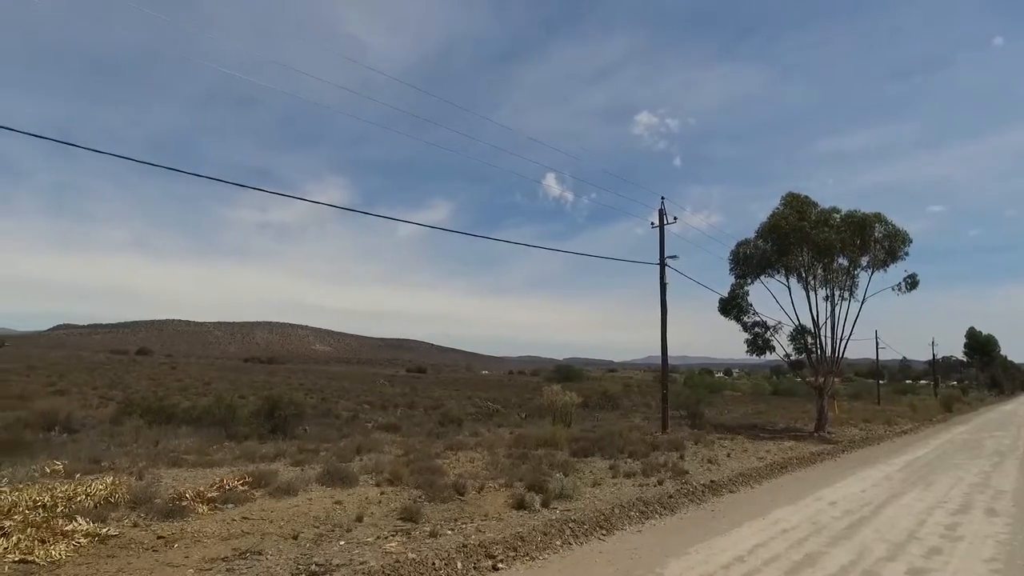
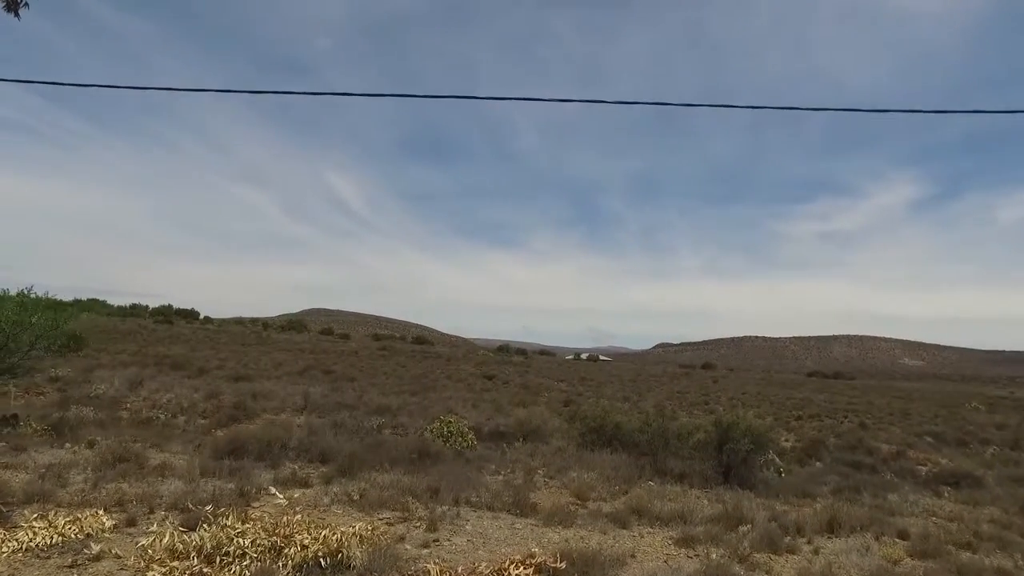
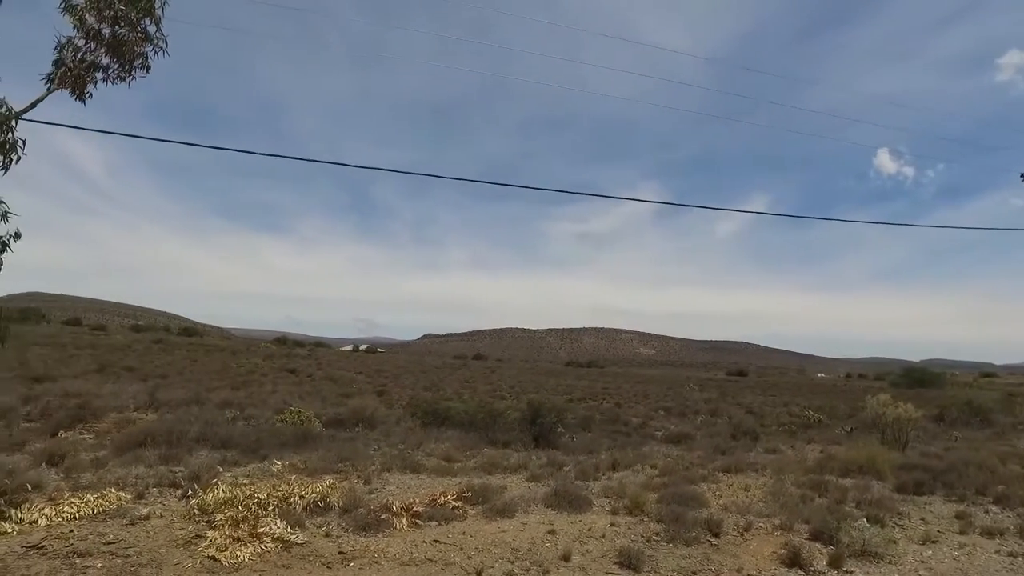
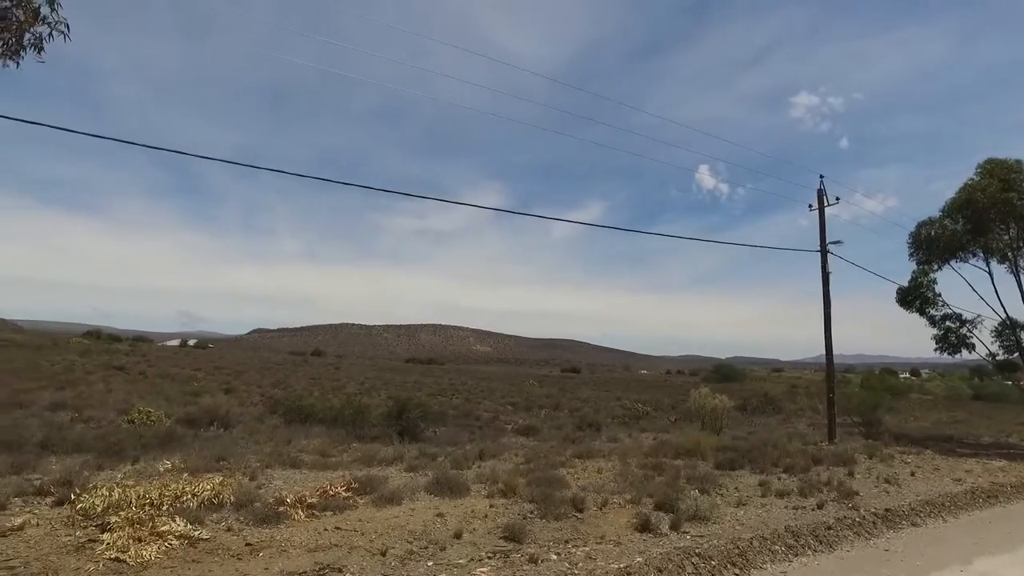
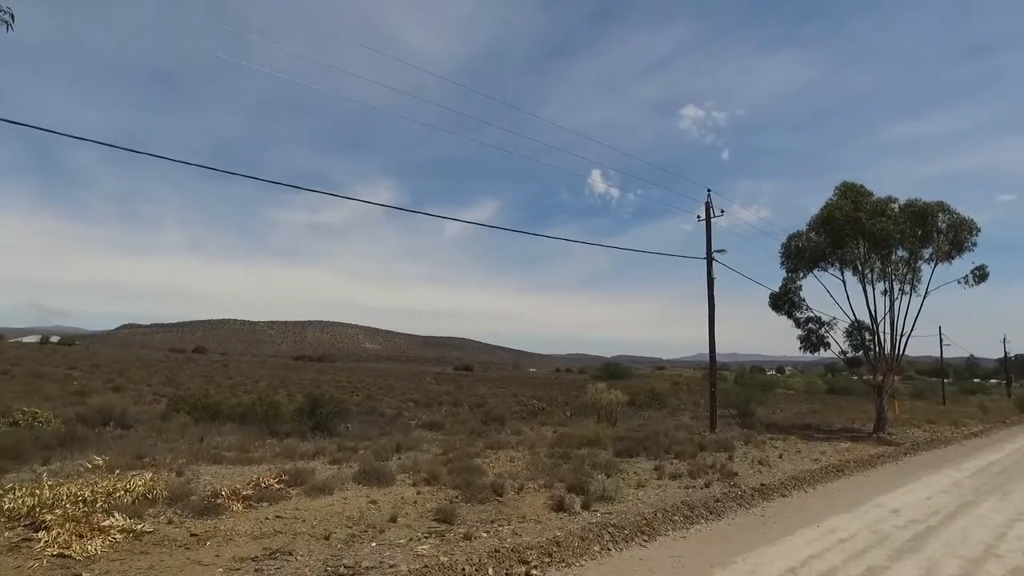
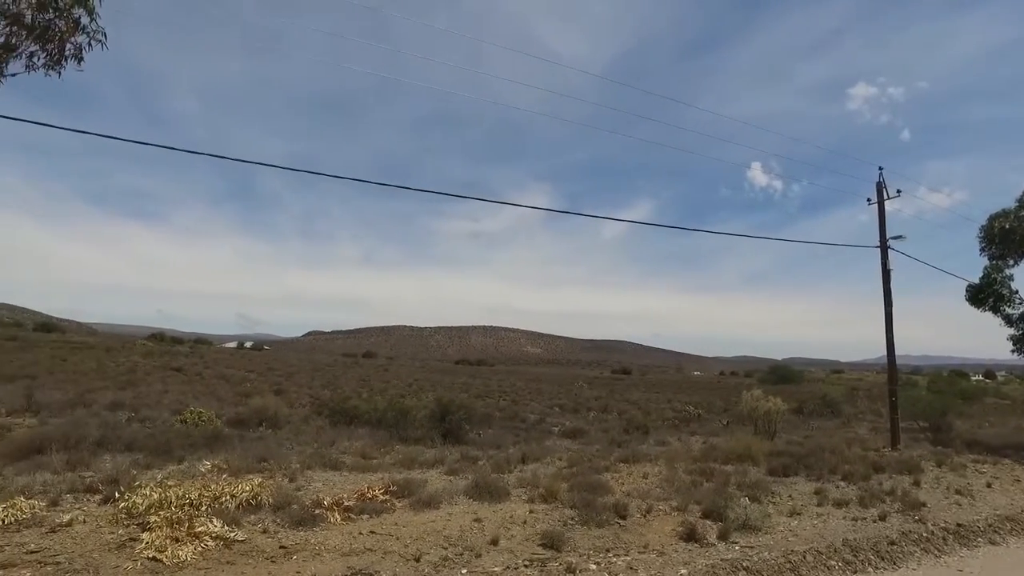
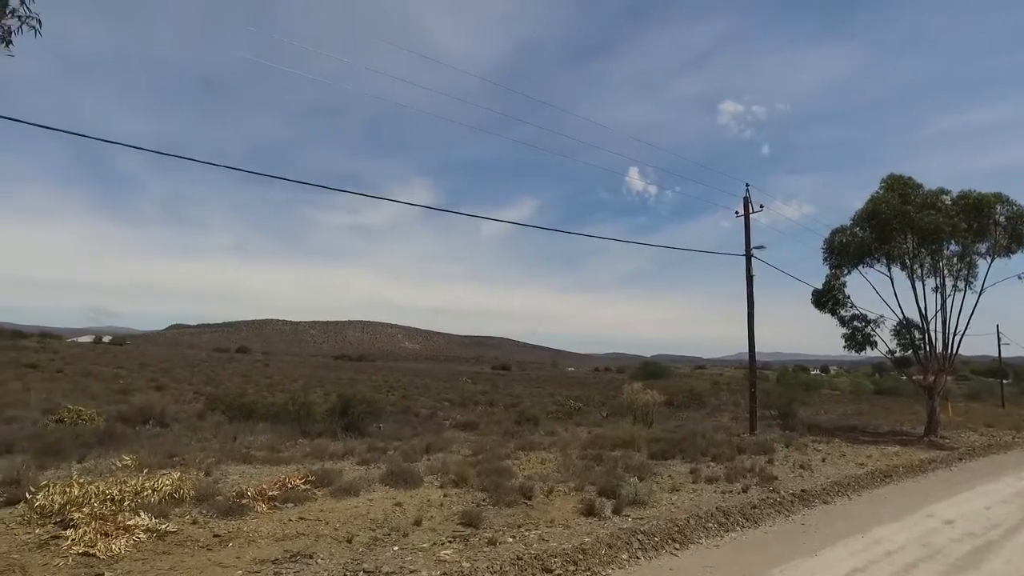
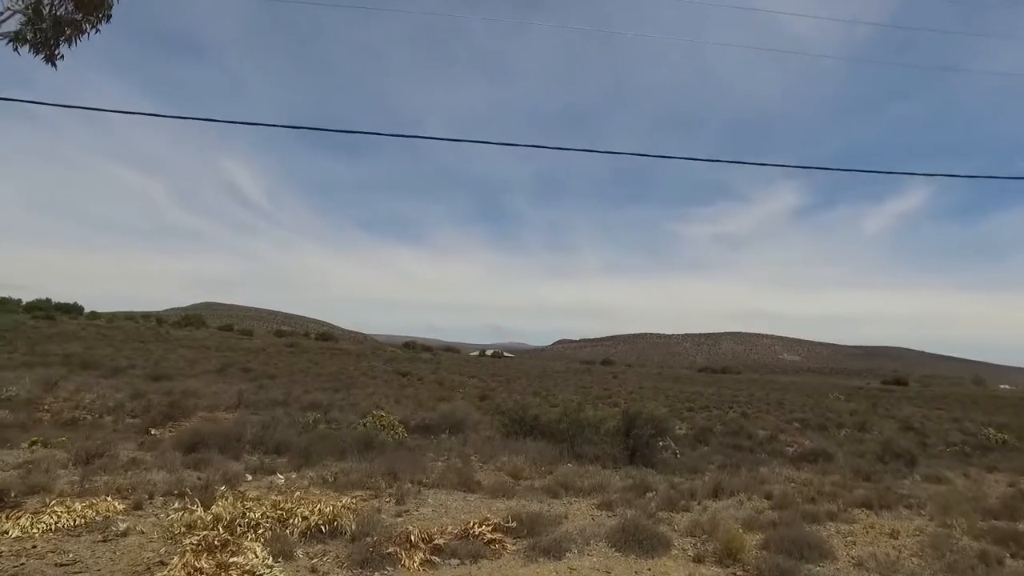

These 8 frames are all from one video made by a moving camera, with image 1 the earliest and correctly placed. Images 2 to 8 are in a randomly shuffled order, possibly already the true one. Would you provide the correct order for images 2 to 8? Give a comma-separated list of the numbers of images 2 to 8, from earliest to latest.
5, 7, 4, 6, 3, 8, 2
